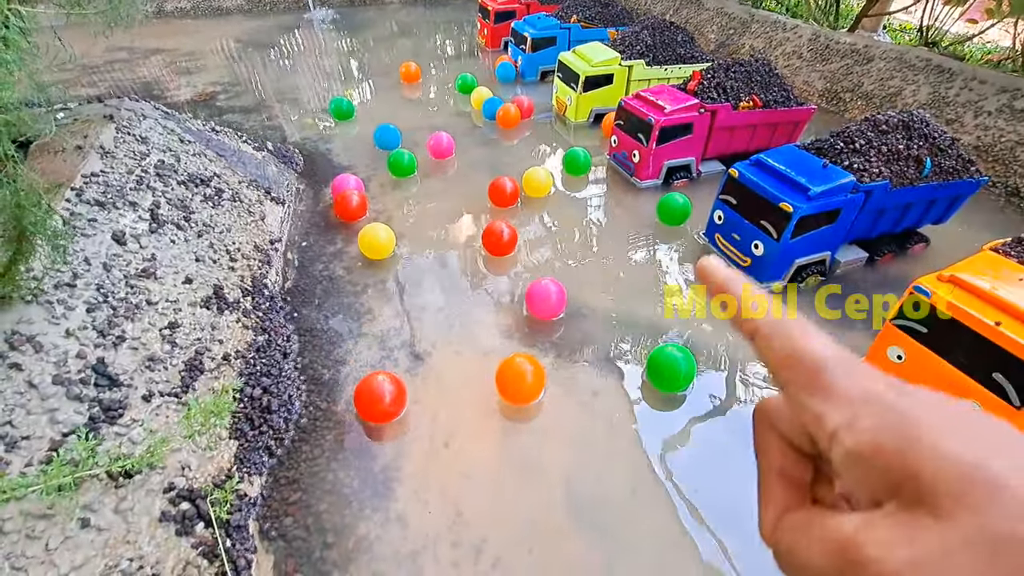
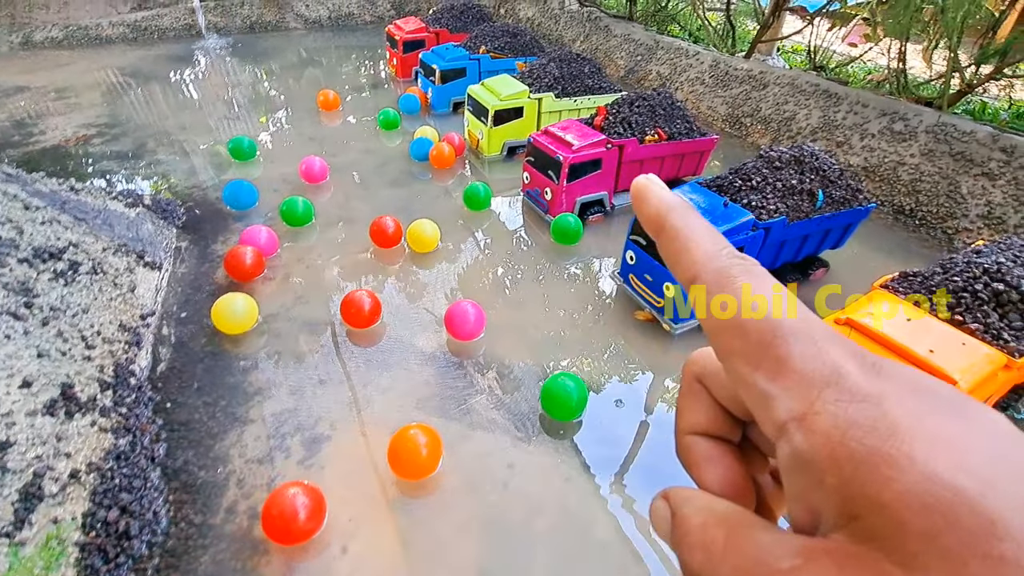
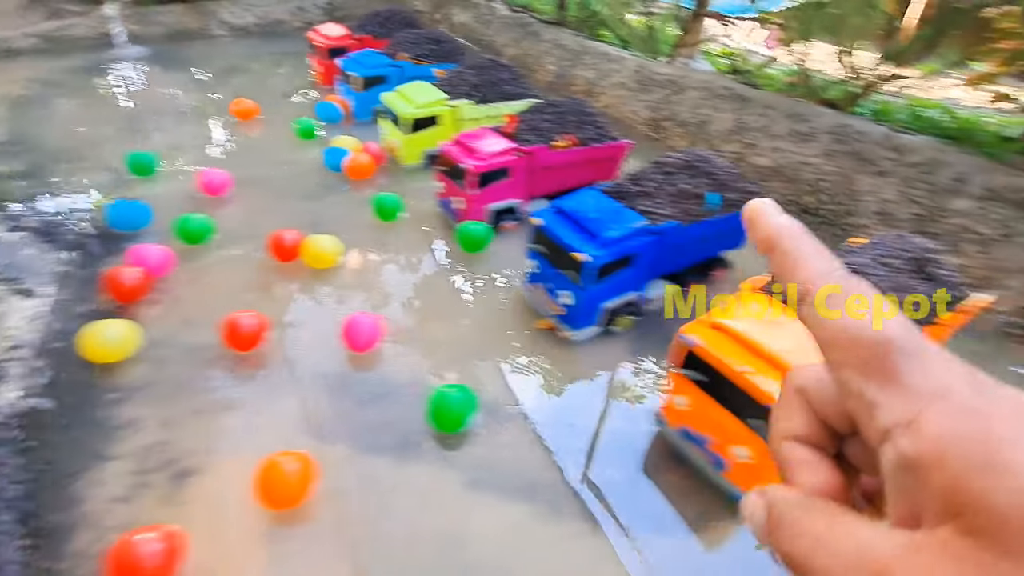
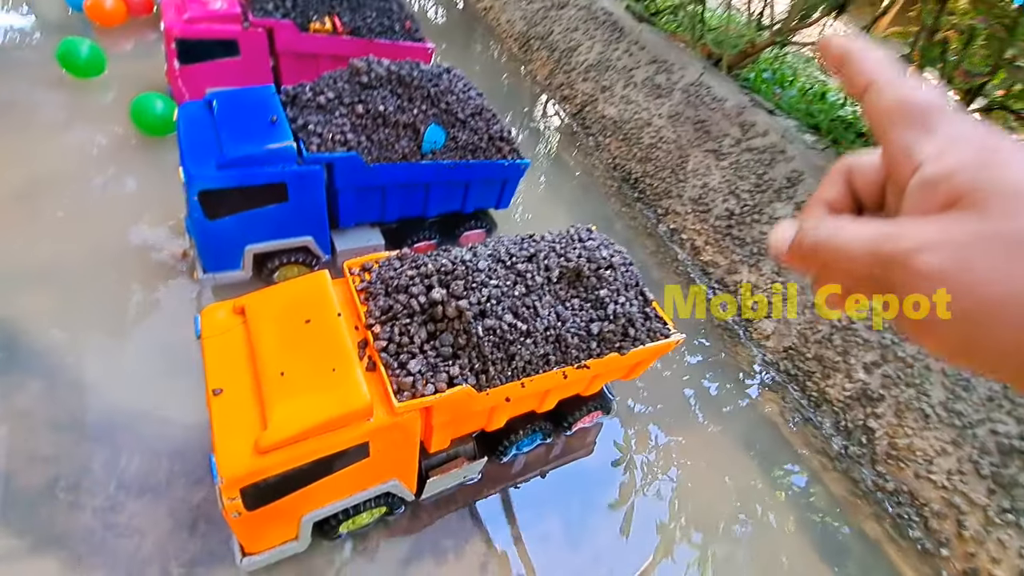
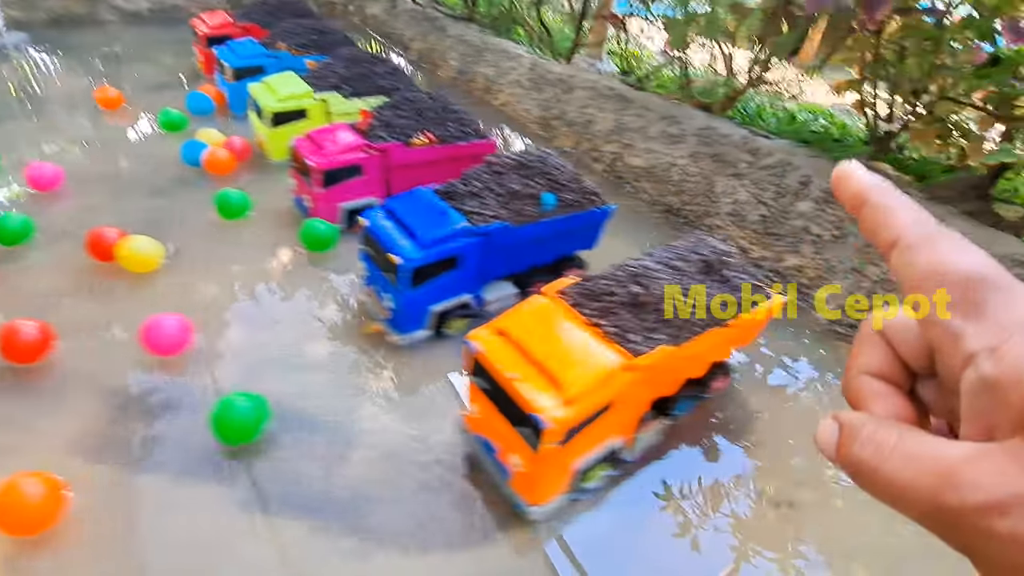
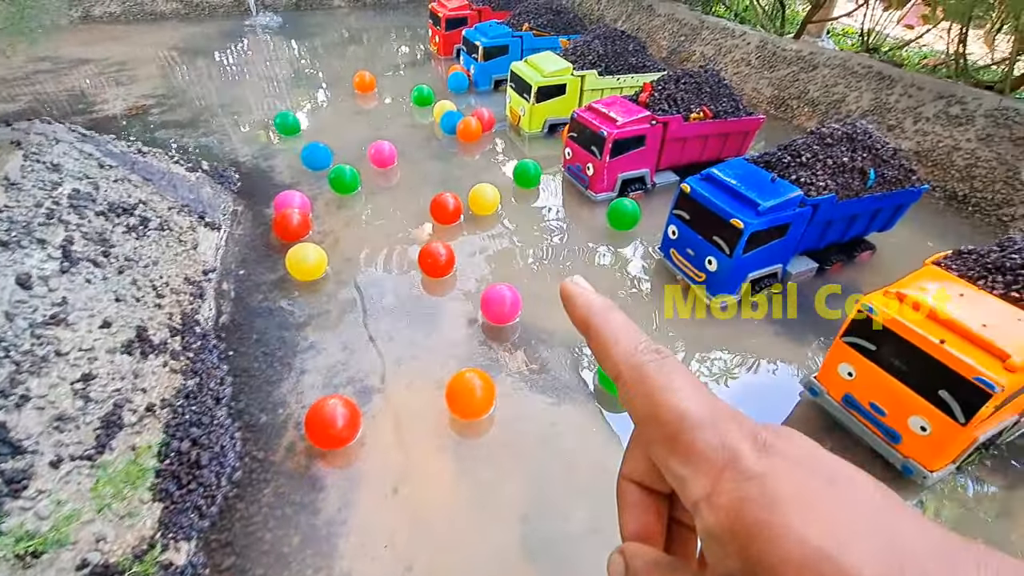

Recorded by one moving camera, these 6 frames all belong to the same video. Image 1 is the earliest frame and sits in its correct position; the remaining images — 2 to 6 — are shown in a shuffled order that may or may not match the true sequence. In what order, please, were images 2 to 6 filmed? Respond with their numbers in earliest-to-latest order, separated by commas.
6, 2, 3, 5, 4
